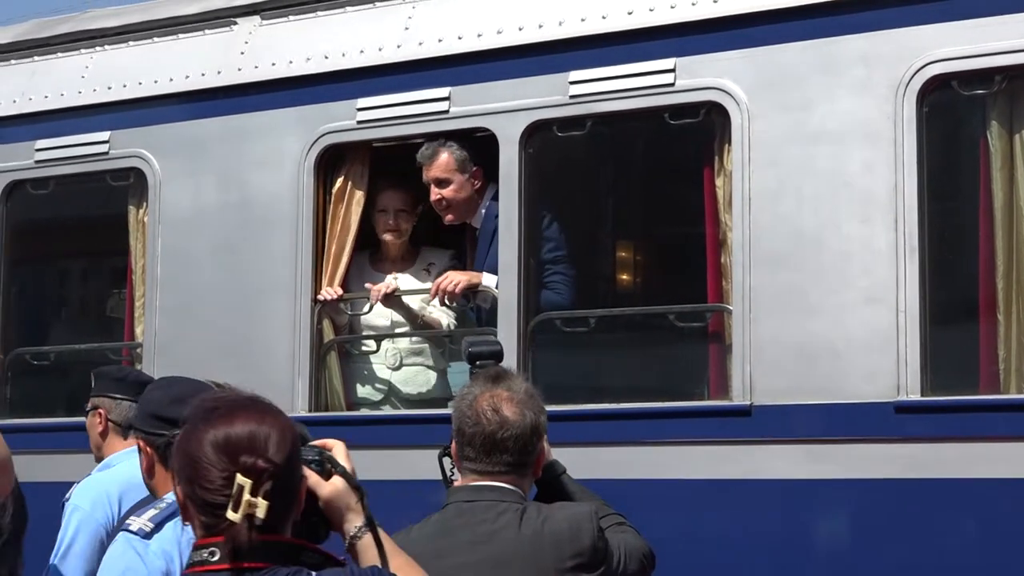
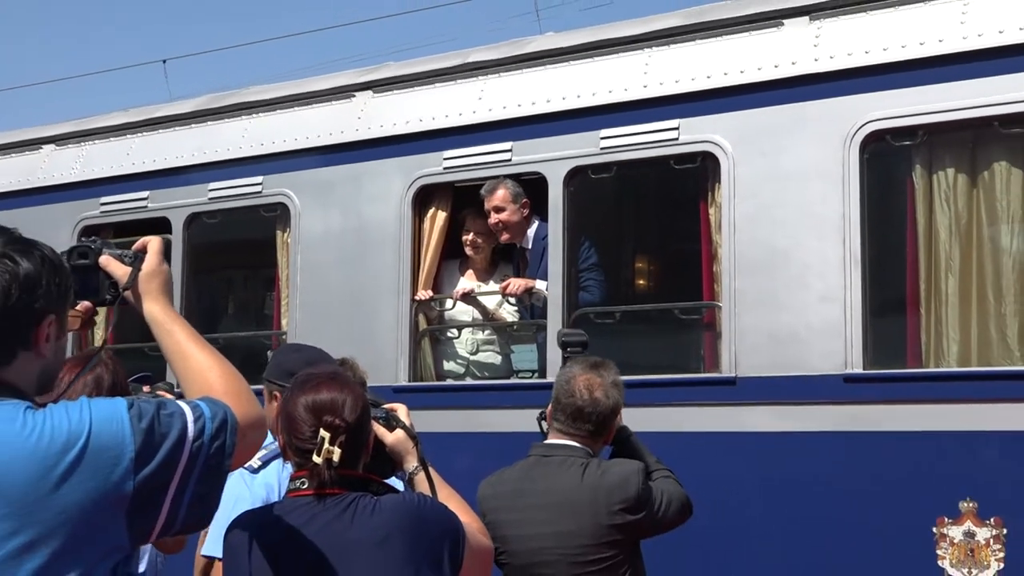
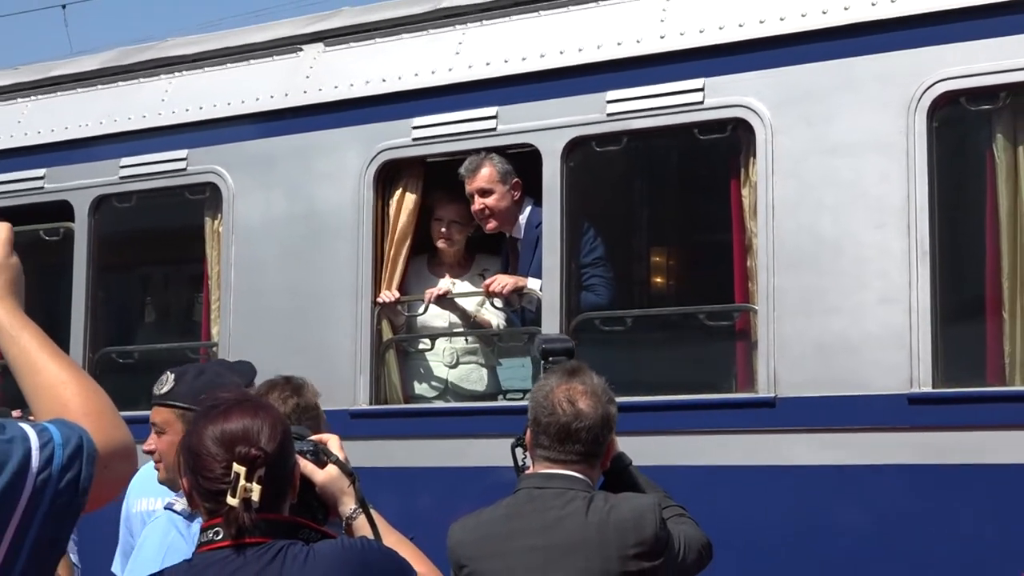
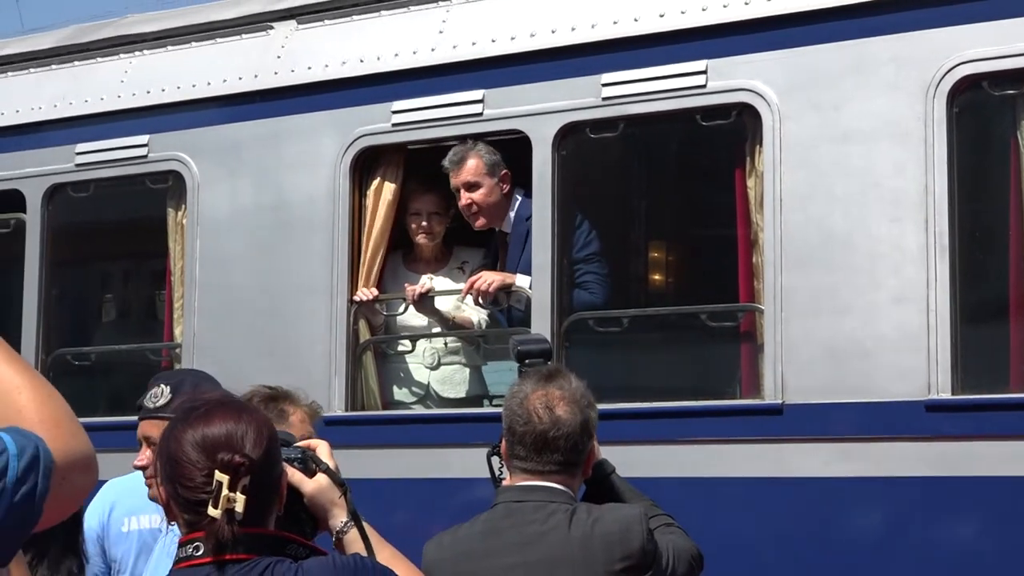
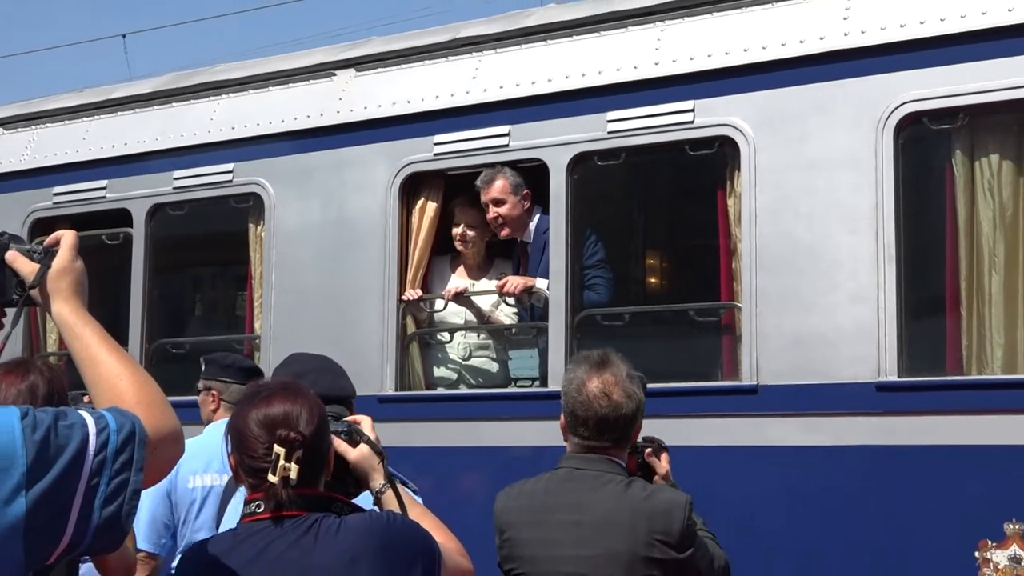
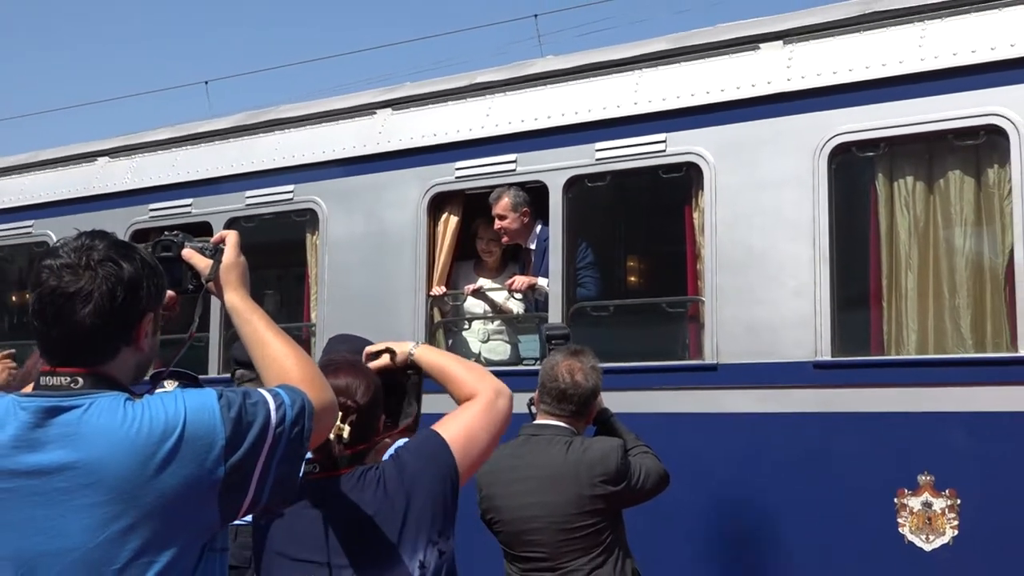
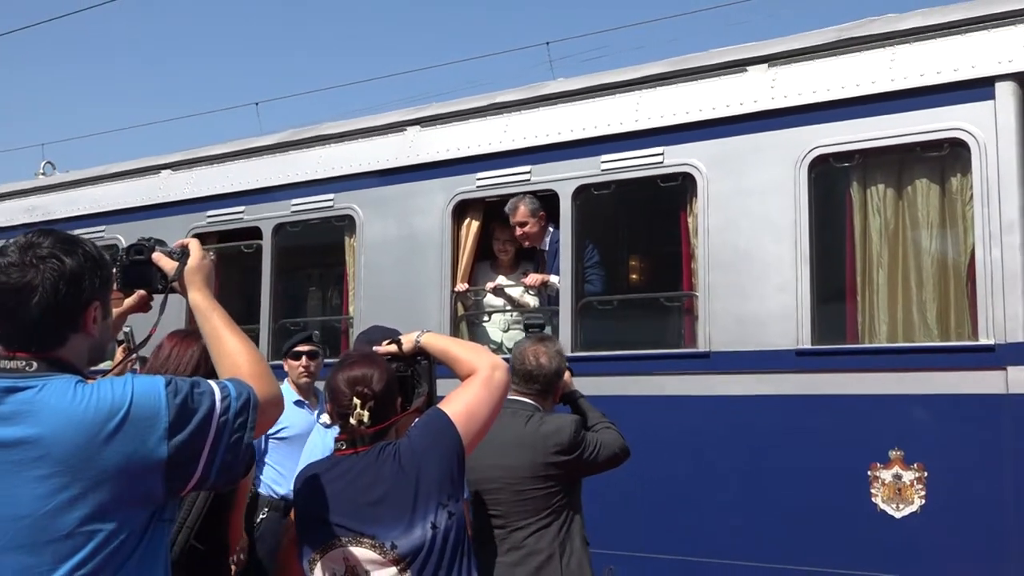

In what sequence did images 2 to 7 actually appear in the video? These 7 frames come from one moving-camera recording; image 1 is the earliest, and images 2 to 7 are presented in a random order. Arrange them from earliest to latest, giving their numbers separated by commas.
4, 3, 5, 2, 6, 7
